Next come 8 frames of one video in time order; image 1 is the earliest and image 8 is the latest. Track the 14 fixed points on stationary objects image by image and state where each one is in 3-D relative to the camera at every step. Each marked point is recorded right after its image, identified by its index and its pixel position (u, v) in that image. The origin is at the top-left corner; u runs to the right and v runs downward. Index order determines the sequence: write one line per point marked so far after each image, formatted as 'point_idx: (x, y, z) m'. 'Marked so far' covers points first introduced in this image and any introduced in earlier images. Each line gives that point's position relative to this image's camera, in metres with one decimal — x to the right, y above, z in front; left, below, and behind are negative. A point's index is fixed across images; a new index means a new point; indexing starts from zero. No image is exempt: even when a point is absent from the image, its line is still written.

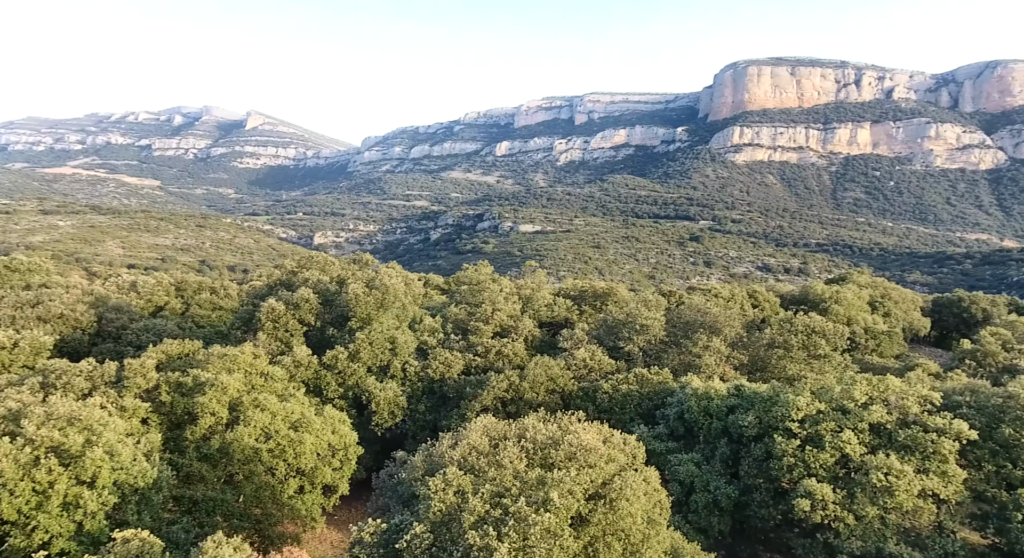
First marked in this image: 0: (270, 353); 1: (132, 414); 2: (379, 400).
0: (-6.7, -2.1, +19.2) m
1: (-8.8, -3.0, +15.8) m
2: (-3.4, -3.2, +18.0) m
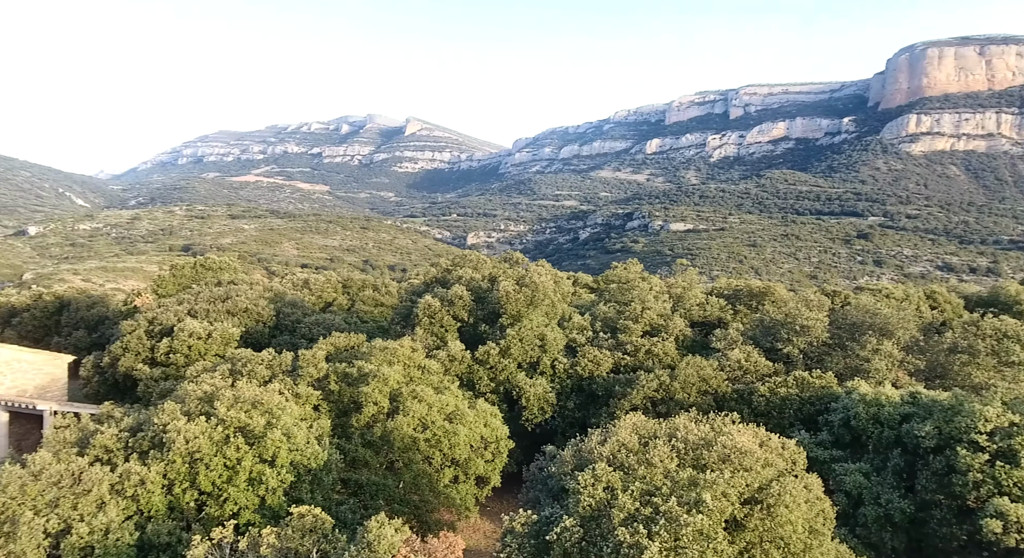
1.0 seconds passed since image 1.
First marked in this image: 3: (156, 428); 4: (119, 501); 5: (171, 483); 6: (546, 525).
0: (-2.5, -2.0, +20.4) m
1: (-5.2, -3.0, +17.4) m
2: (+0.4, -3.1, +18.4) m
3: (-8.1, -3.3, +15.4) m
4: (-8.1, -4.5, +13.9) m
5: (-7.4, -4.3, +14.6) m
6: (+0.6, -4.5, +12.7) m
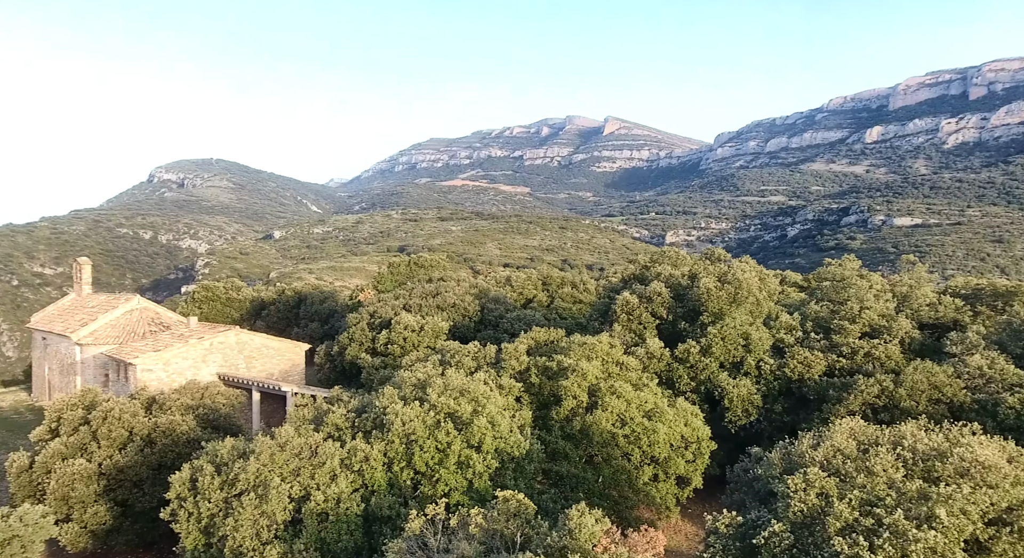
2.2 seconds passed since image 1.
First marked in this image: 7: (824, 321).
0: (+3.4, -1.9, +20.6) m
1: (-0.1, -3.0, +18.5) m
2: (+5.7, -3.0, +17.9) m
3: (-3.4, -3.3, +17.3) m
4: (-3.8, -4.5, +15.9) m
5: (-2.9, -4.3, +16.4) m
6: (+4.3, -4.5, +12.3) m
7: (+9.0, -1.2, +19.9) m
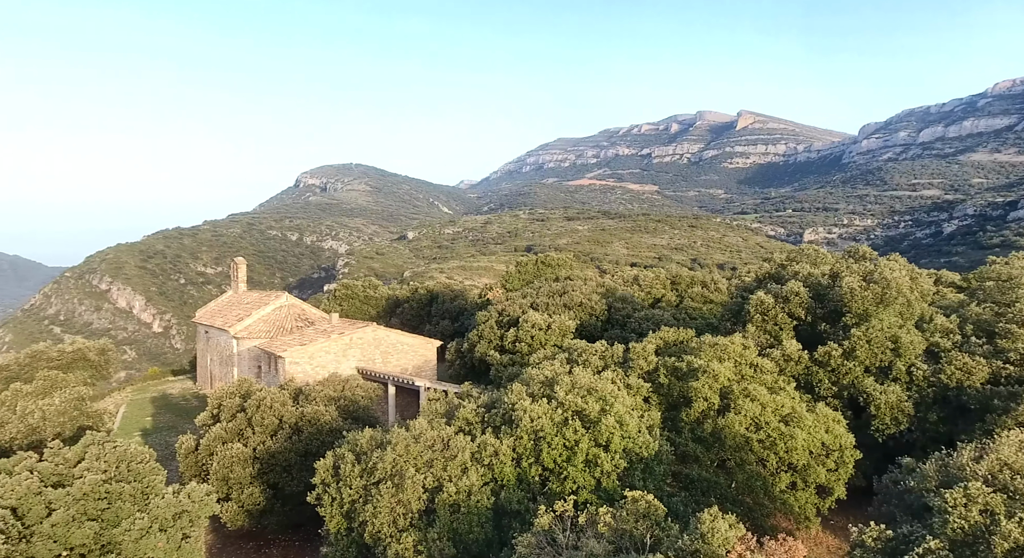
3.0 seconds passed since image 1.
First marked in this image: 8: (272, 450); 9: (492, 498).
0: (+7.1, -1.9, +19.8) m
1: (+3.4, -3.0, +18.4) m
2: (+8.9, -3.0, +16.8) m
3: (-0.1, -3.3, +17.9) m
4: (-0.7, -4.5, +16.5) m
5: (+0.2, -4.4, +16.9) m
6: (+6.5, -4.5, +11.6) m
7: (+12.5, -1.2, +18.2) m
8: (-6.6, -4.6, +18.9) m
9: (-0.4, -5.1, +16.2) m
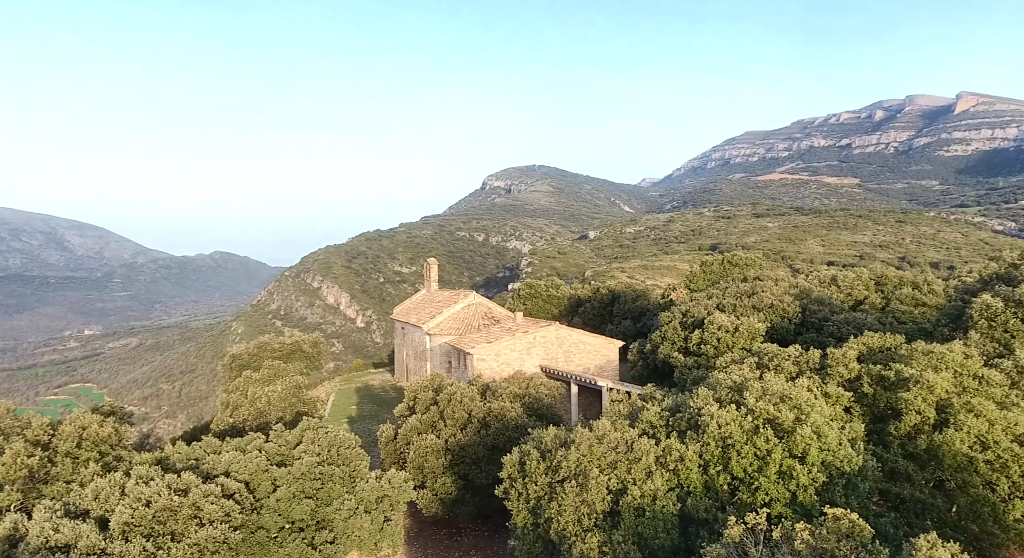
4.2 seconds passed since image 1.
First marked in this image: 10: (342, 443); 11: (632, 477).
0: (+12.1, -1.9, +17.6) m
1: (+8.1, -3.1, +17.2) m
2: (+13.1, -3.0, +14.2) m
3: (+4.6, -3.4, +17.5) m
4: (+3.6, -4.6, +16.4) m
5: (+4.7, -4.5, +16.5) m
6: (+9.4, -4.5, +9.8) m
7: (+16.9, -1.1, +14.7) m
8: (-1.4, -4.8, +20.2) m
9: (+3.9, -5.2, +16.0) m
10: (-4.7, -4.4, +18.5) m
11: (+2.9, -4.7, +16.4) m
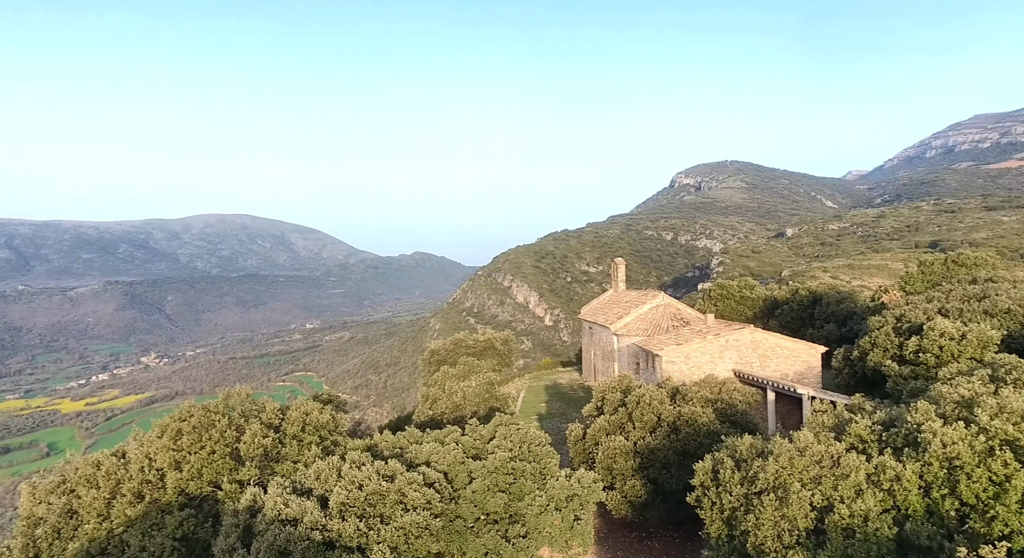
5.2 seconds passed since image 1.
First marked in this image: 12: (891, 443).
0: (+16.4, -2.0, +14.2) m
1: (+12.5, -3.2, +14.9) m
2: (+16.4, -3.1, +10.7) m
3: (+9.2, -3.6, +16.1) m
4: (+8.0, -4.8, +15.3) m
5: (+9.0, -4.6, +15.1) m
6: (+11.7, -4.6, +7.3) m
7: (+20.2, -1.2, +10.1) m
8: (+4.1, -5.0, +20.3) m
9: (+8.1, -5.4, +14.8) m
10: (+0.5, -4.7, +19.5) m
11: (+7.2, -4.9, +15.4) m
12: (+8.8, -4.0, +16.3) m
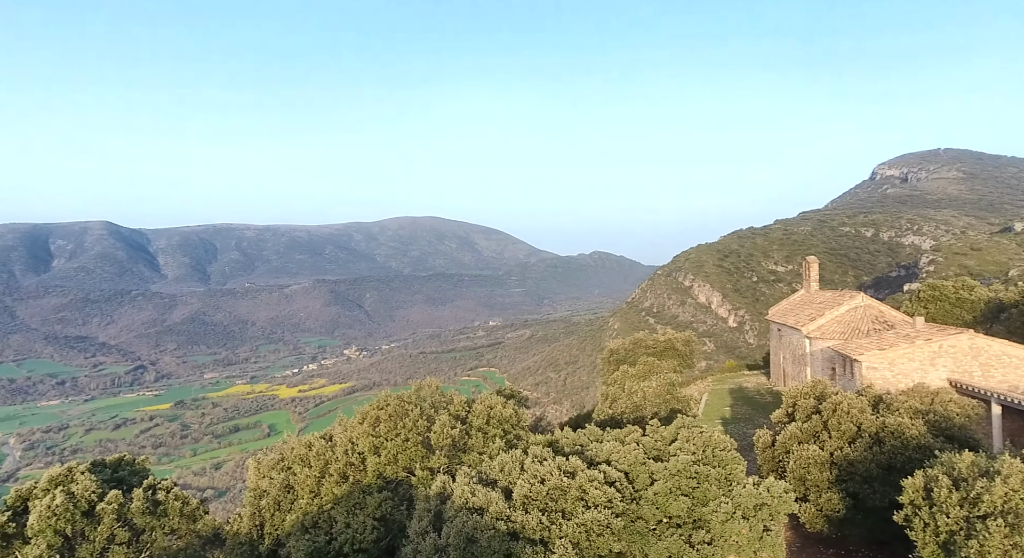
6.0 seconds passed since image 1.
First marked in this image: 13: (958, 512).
0: (+20.2, -2.3, +11.1) m
1: (+16.6, -3.5, +12.7) m
2: (+19.4, -3.4, +7.7) m
3: (+13.7, -3.9, +14.8) m
4: (+12.4, -5.1, +14.3) m
5: (+13.3, -5.0, +13.8) m
6: (+14.0, -5.0, +5.6) m
7: (+22.9, -1.4, +6.1) m
8: (+9.9, -5.4, +20.1) m
9: (+12.4, -5.7, +13.8) m
10: (+6.2, -5.0, +20.2) m
11: (+11.7, -5.2, +14.6) m
12: (+13.5, -4.3, +15.0) m
13: (+10.1, -5.4, +15.9) m
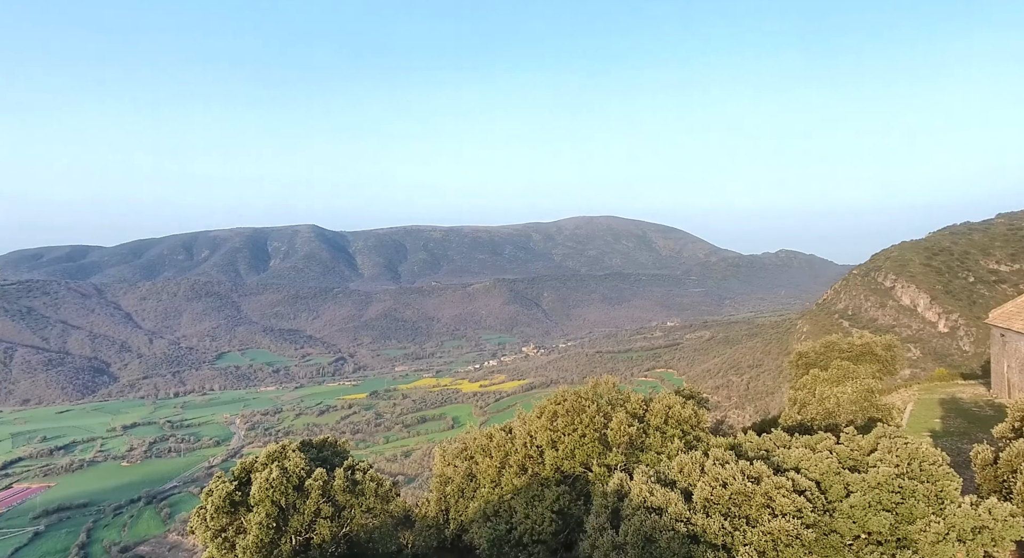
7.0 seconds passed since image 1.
0: (+23.9, -2.1, +8.8) m
1: (+20.8, -3.3, +11.3) m
2: (+22.3, -3.2, +5.7) m
3: (+18.6, -3.7, +14.0) m
4: (+17.1, -4.9, +13.9) m
5: (+17.9, -4.7, +13.2) m
6: (+16.6, -4.7, +5.1) m
7: (+25.3, -1.2, +3.4) m
8: (+16.2, -5.1, +20.1) m
9: (+17.0, -5.5, +13.4) m
10: (+12.6, -4.8, +21.2) m
11: (+16.5, -5.0, +14.3) m
12: (+18.4, -4.1, +14.3) m
13: (+15.3, -5.2, +16.0) m
